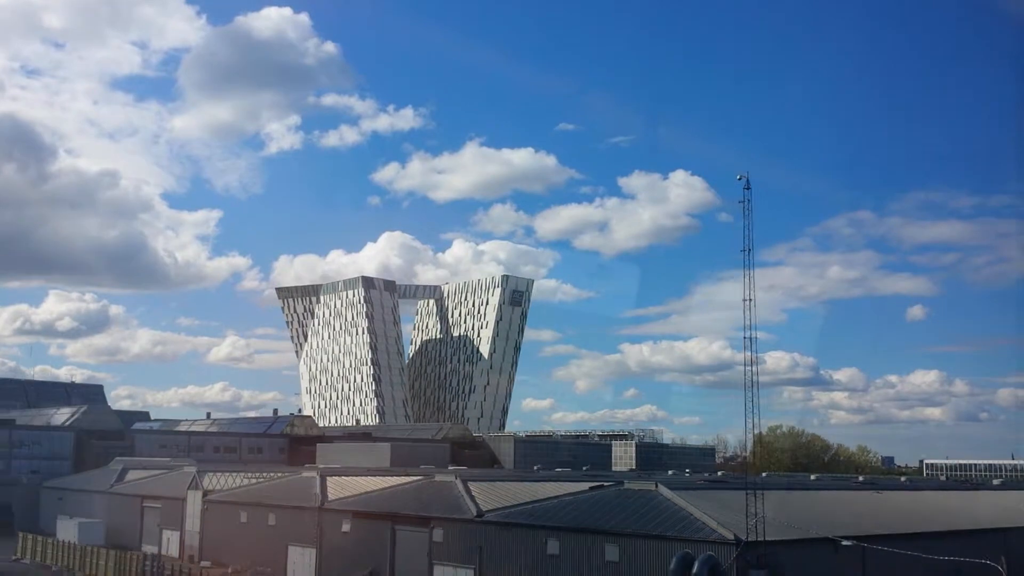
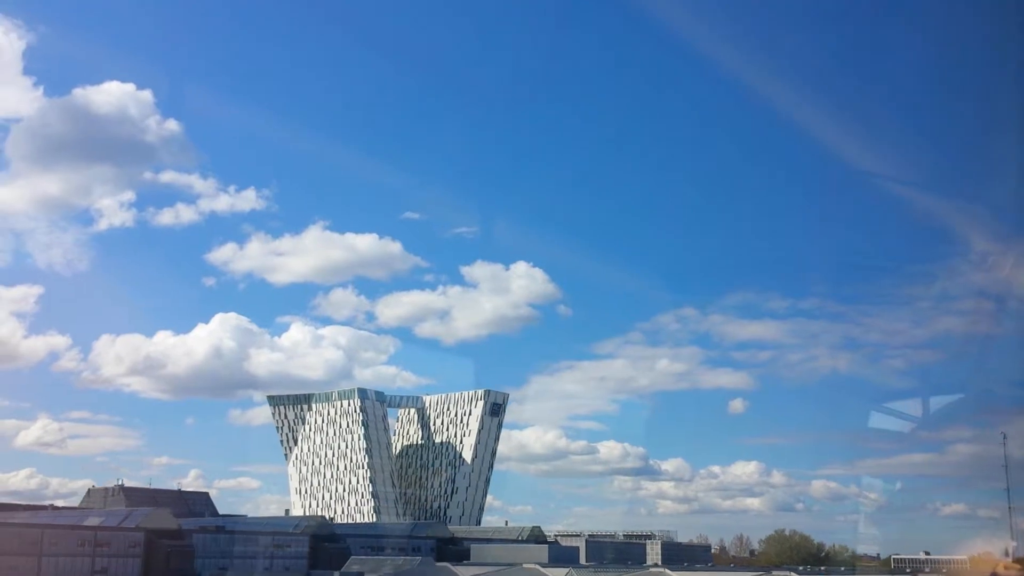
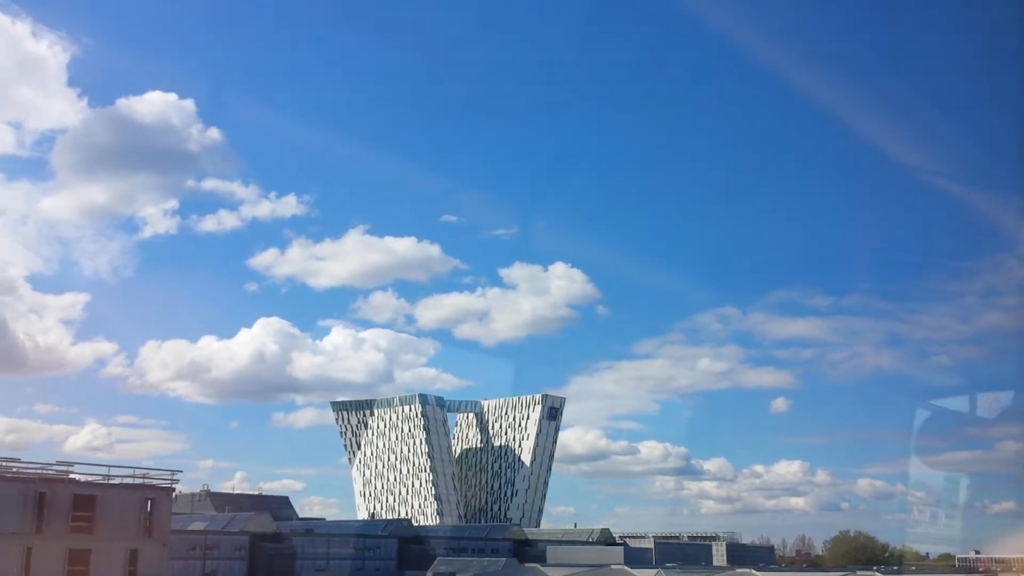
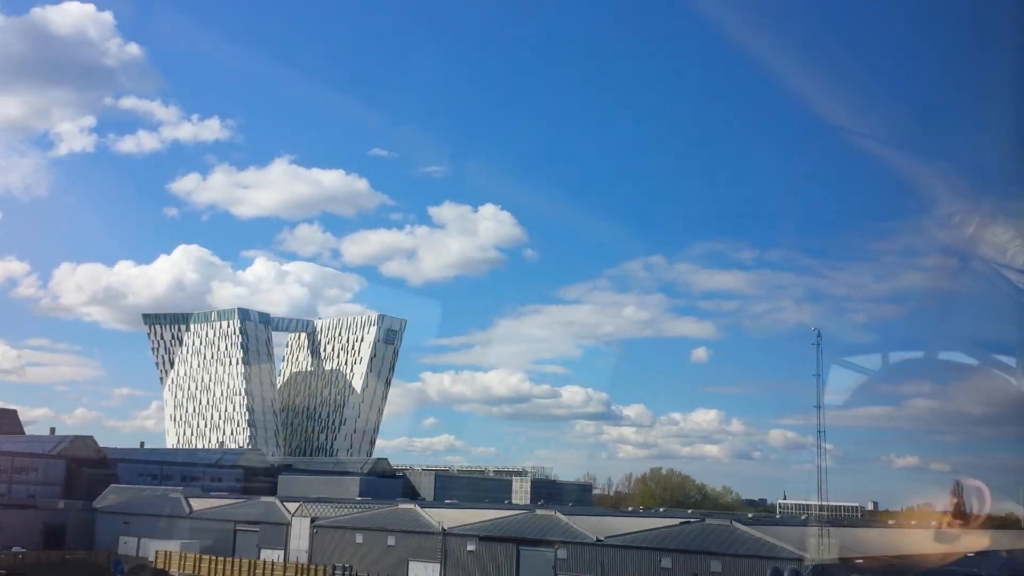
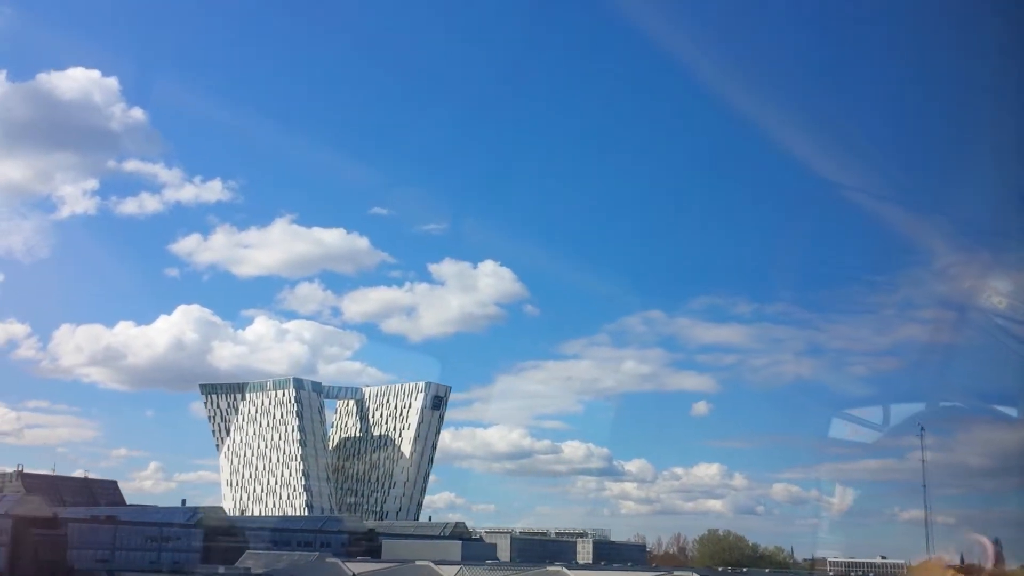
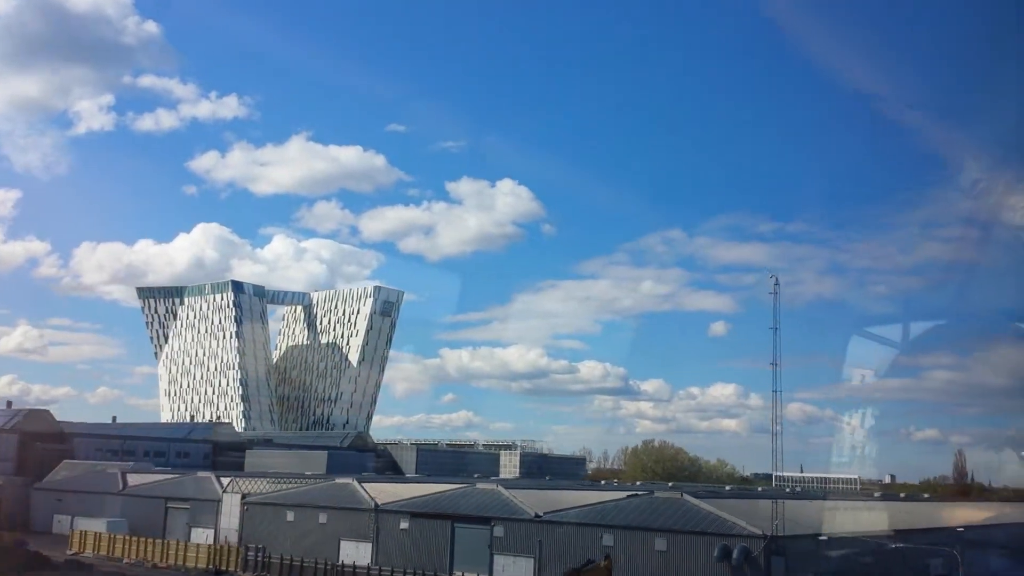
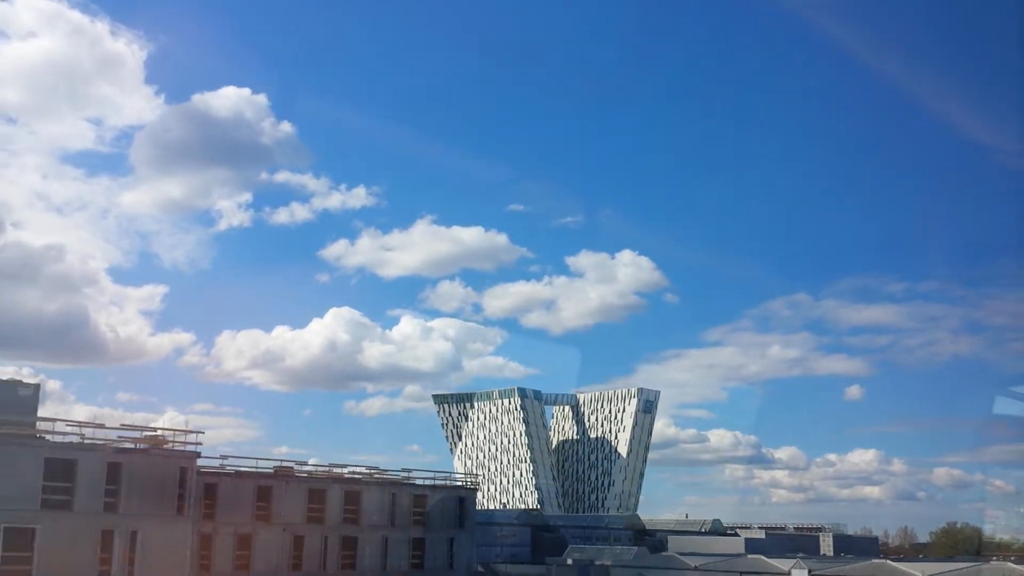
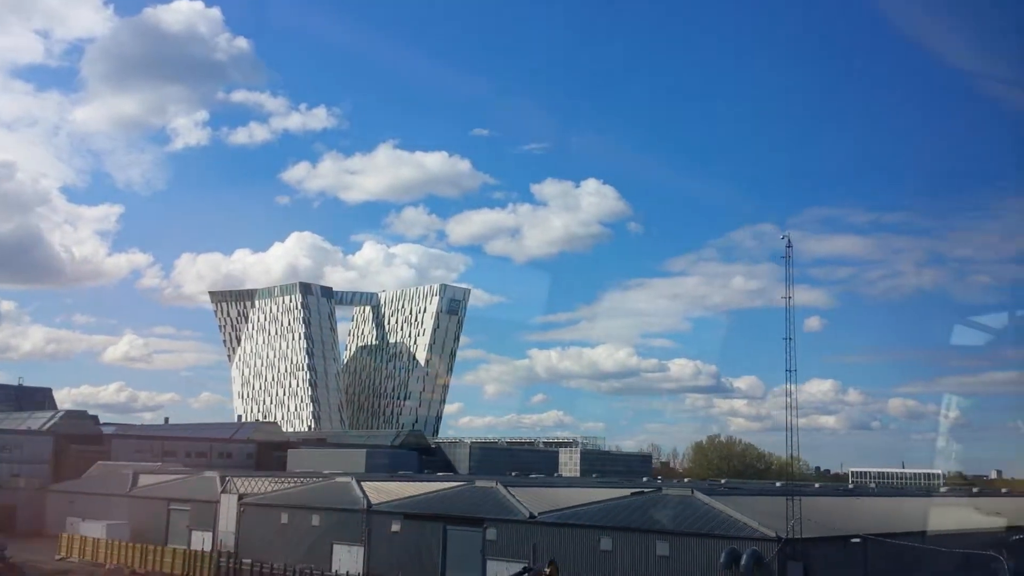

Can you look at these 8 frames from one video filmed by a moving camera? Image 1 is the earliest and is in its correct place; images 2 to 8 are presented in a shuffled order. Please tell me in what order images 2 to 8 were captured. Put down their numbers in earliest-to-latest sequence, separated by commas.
8, 6, 4, 5, 2, 3, 7
